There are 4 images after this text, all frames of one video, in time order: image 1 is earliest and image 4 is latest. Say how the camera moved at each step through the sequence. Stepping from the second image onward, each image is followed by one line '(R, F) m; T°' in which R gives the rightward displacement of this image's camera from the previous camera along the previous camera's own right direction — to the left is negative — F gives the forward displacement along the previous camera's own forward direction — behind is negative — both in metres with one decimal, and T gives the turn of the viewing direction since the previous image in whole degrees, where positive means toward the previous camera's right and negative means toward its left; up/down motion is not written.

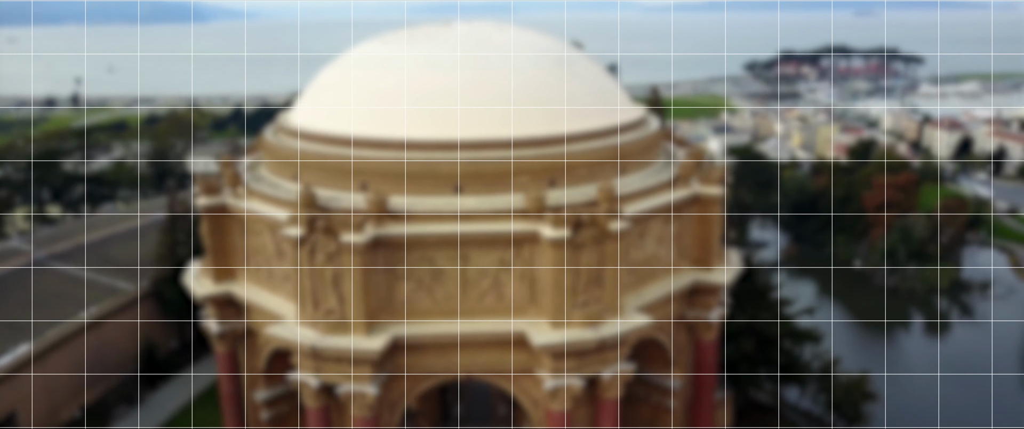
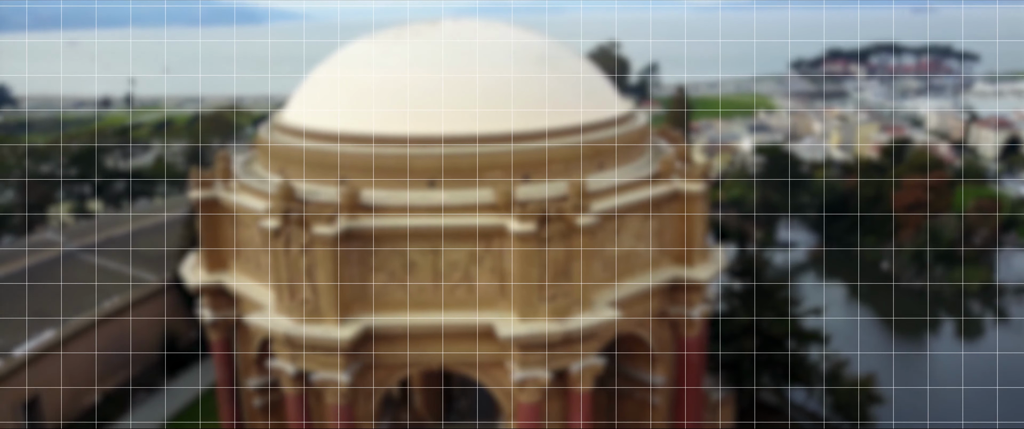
(+1.5, -0.2) m; -3°
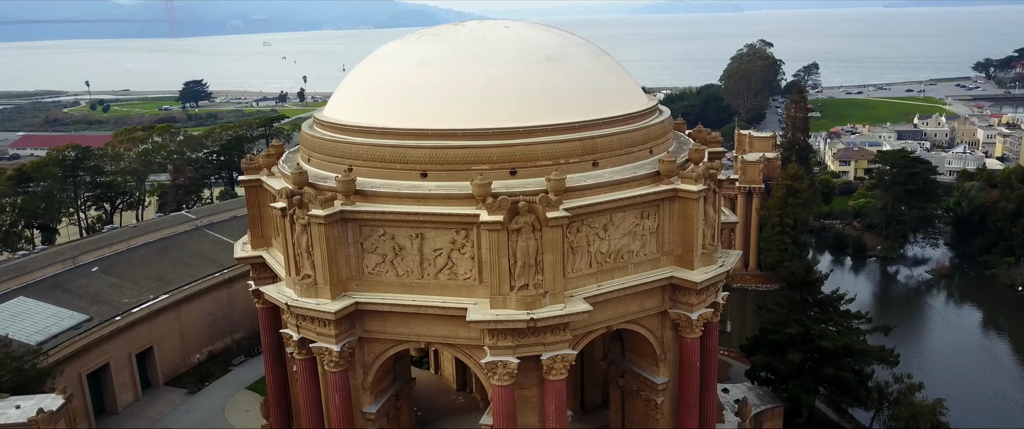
(+3.7, -0.3) m; -12°
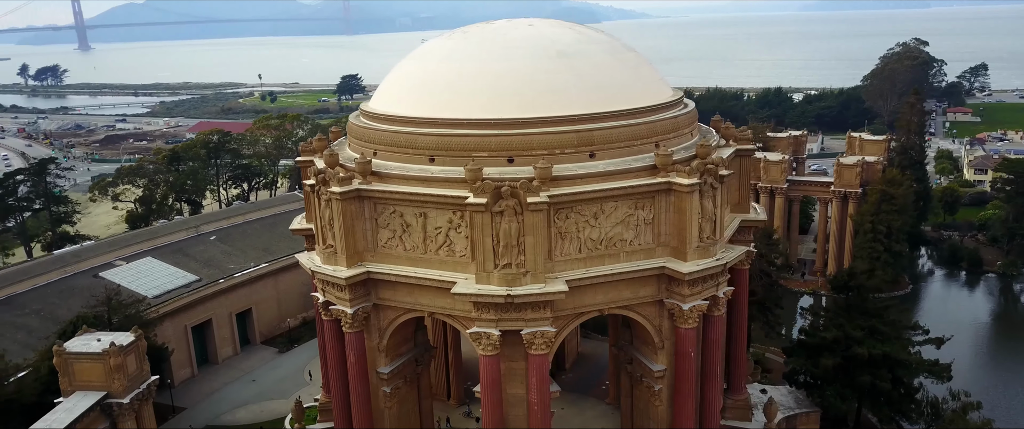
(+3.5, -1.0) m; -11°
